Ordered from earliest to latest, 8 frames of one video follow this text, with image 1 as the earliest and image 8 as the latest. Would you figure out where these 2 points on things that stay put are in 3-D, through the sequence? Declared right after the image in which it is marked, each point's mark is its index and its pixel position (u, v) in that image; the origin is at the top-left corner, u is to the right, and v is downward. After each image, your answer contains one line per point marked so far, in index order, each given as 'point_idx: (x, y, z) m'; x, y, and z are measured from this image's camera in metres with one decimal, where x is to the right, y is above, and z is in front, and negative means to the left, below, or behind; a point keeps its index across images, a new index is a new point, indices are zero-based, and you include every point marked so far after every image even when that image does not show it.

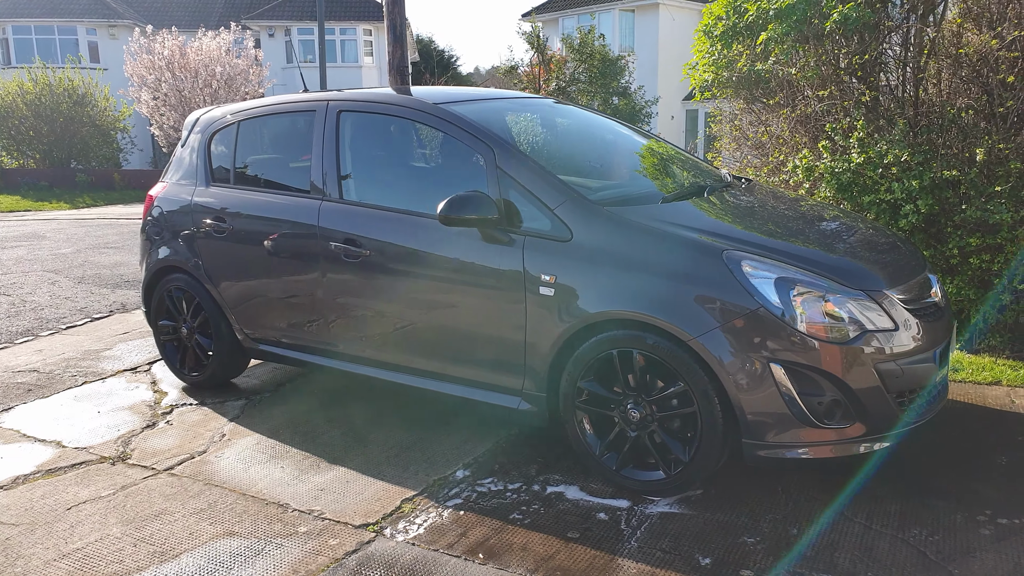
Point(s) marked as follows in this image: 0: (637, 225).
0: (+0.5, +0.2, +2.9) m
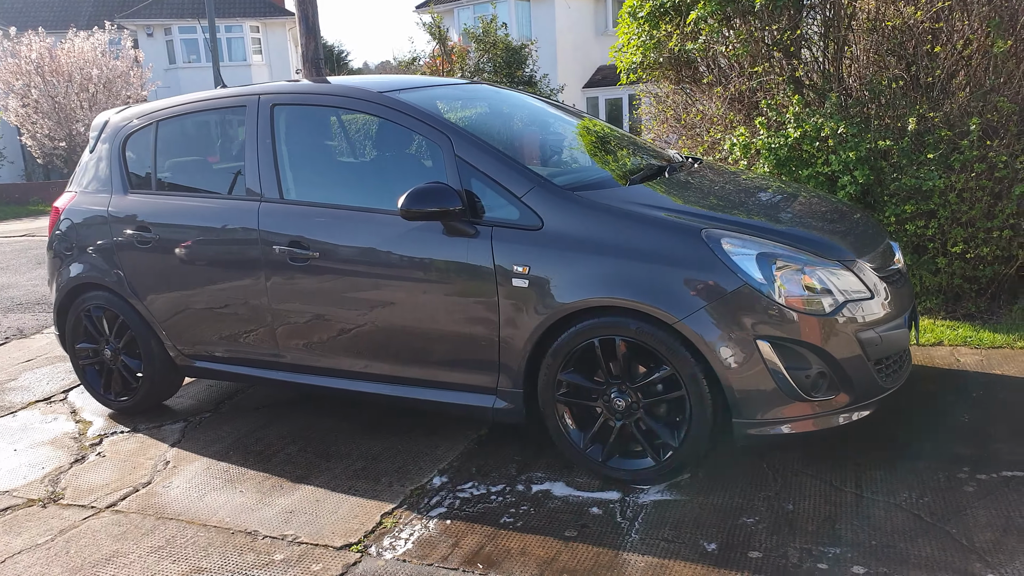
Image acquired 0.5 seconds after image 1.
0: (+0.4, +0.3, +2.9) m
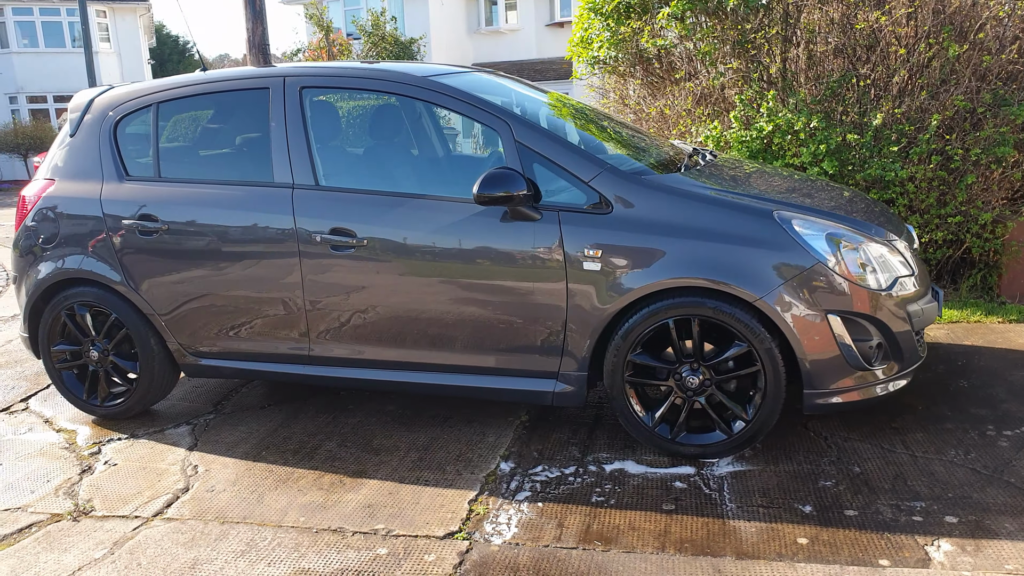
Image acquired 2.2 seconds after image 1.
0: (+0.6, +0.4, +3.0) m
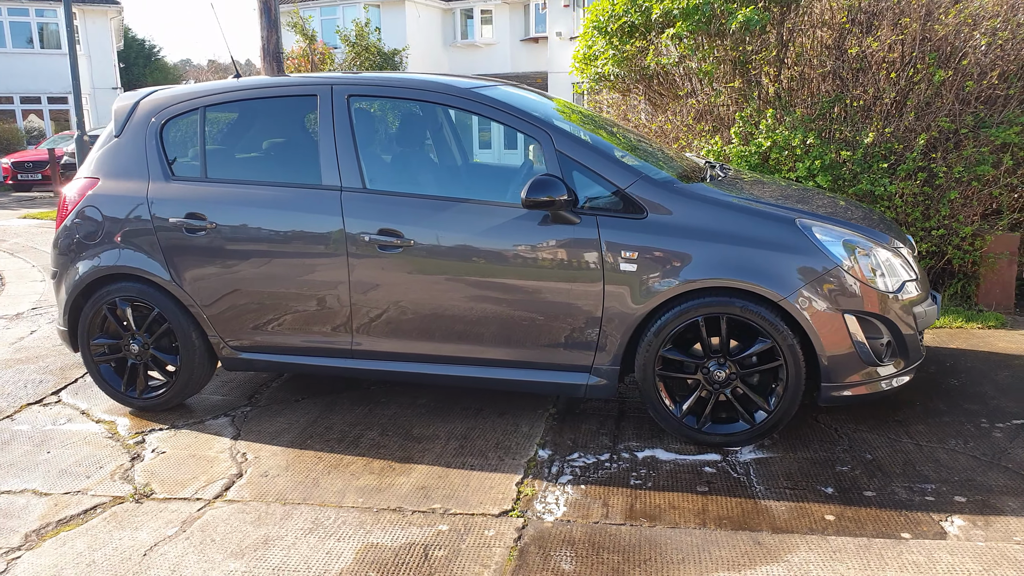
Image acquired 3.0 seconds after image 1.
0: (+0.8, +0.4, +3.2) m
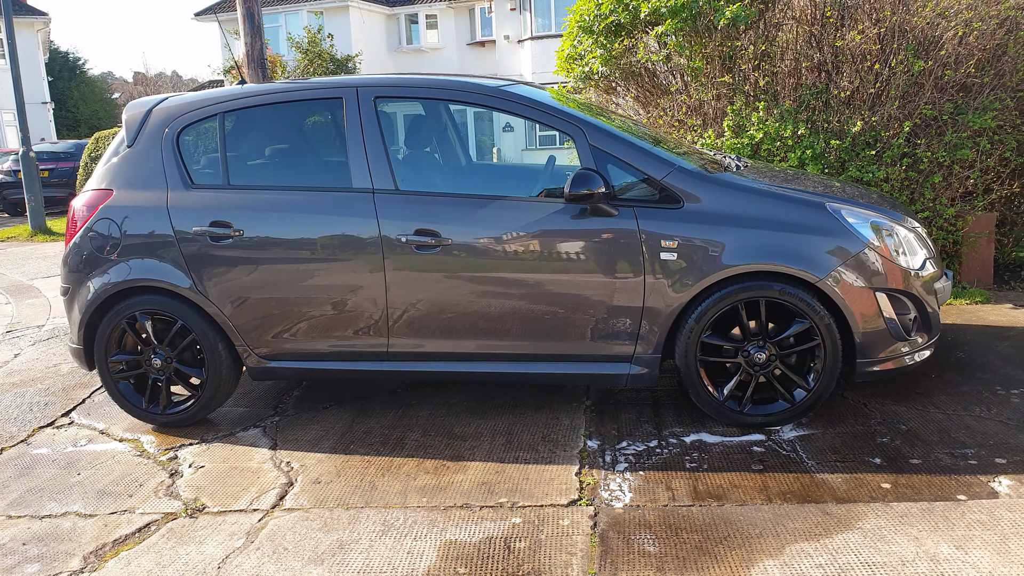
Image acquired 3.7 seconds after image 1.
0: (+1.0, +0.4, +3.3) m
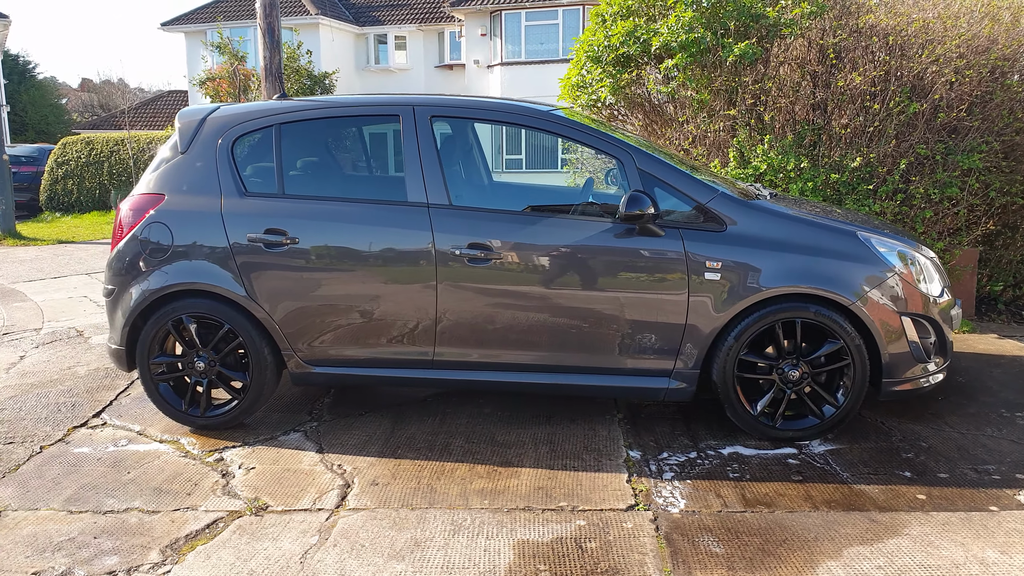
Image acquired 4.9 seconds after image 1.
0: (+1.2, +0.3, +3.5) m
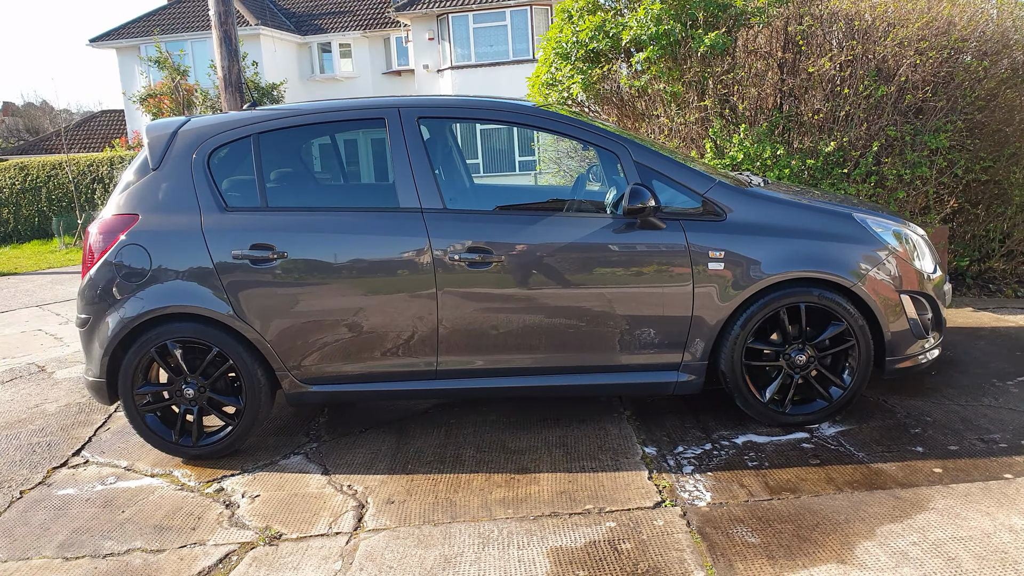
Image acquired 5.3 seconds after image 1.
0: (+1.2, +0.4, +3.5) m
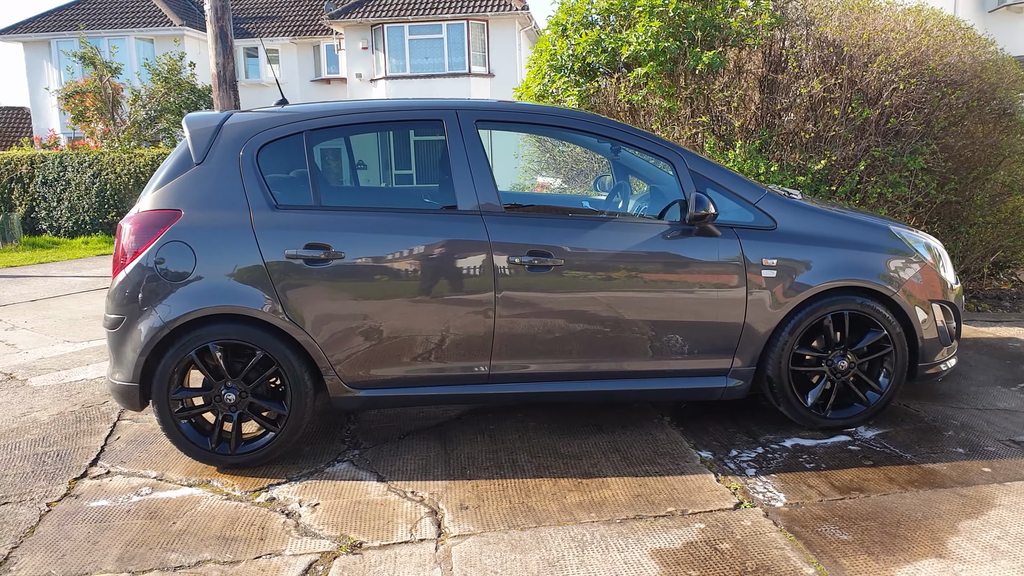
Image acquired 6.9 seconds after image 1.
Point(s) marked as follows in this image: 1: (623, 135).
0: (+1.5, +0.4, +3.7) m
1: (+0.5, +0.7, +3.7) m
